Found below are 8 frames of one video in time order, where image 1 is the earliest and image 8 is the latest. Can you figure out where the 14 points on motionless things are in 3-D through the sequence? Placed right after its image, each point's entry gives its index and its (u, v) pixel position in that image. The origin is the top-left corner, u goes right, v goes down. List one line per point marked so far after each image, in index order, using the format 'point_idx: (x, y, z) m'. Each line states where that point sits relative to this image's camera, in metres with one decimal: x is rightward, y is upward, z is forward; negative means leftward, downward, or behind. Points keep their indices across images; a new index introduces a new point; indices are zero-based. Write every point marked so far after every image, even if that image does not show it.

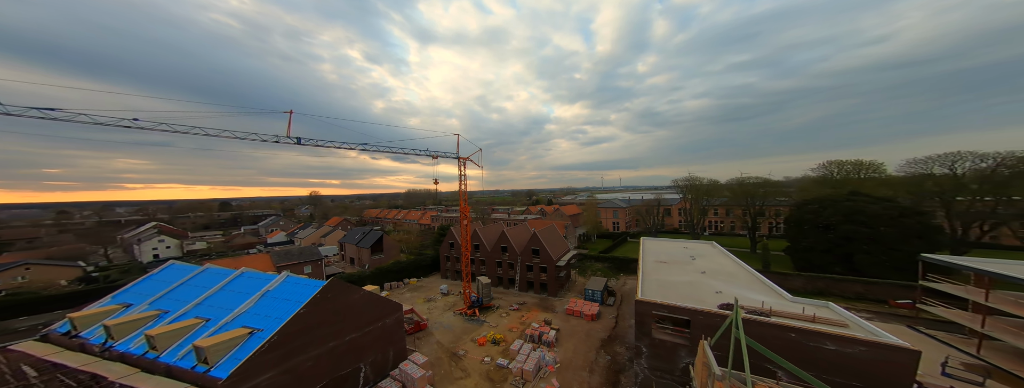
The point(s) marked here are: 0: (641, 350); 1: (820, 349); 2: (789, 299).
0: (+7.2, -9.0, +14.2) m
1: (+12.1, -6.2, +9.7) m
2: (+15.9, -6.0, +14.0) m
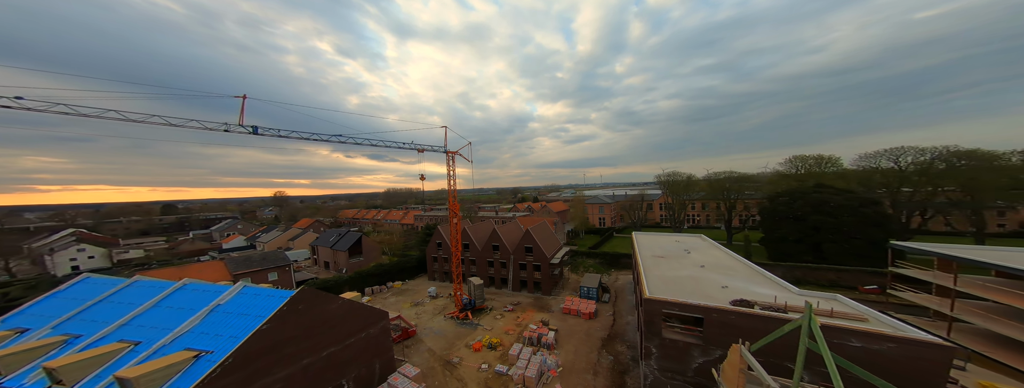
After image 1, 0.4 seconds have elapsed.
0: (+7.4, -8.6, +13.5) m
1: (+12.5, -5.7, +9.2) m
2: (+16.0, -5.5, +13.8) m
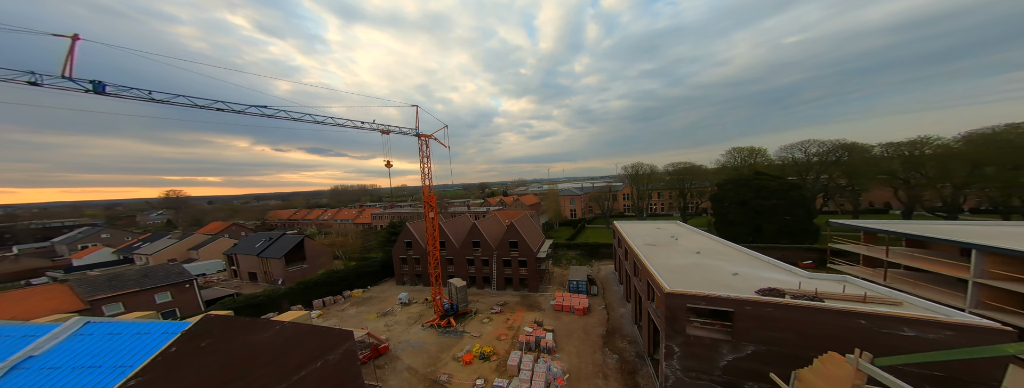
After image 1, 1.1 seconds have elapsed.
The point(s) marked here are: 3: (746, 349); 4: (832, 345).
0: (+7.8, -7.8, +12.2) m
1: (+13.4, -4.9, +8.5) m
2: (+16.2, -4.5, +13.5) m
3: (+10.1, -6.8, +10.7) m
4: (+12.0, -5.8, +9.3) m
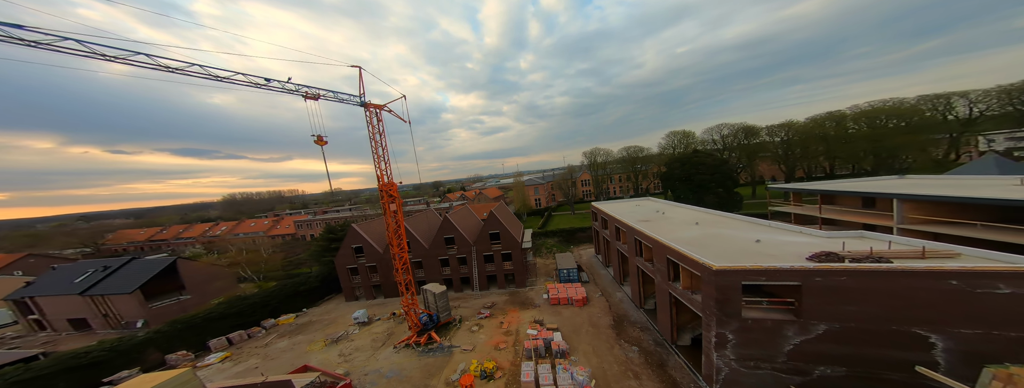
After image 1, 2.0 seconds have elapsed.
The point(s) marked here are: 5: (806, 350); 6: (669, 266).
0: (+9.1, -6.1, +10.3) m
1: (+15.0, -3.0, +7.6) m
2: (+16.9, -2.3, +13.0) m
3: (+11.5, -5.1, +9.2) m
4: (+13.6, -3.9, +8.1) m
5: (+11.4, -6.0, +9.5) m
6: (+9.2, -4.4, +14.7) m
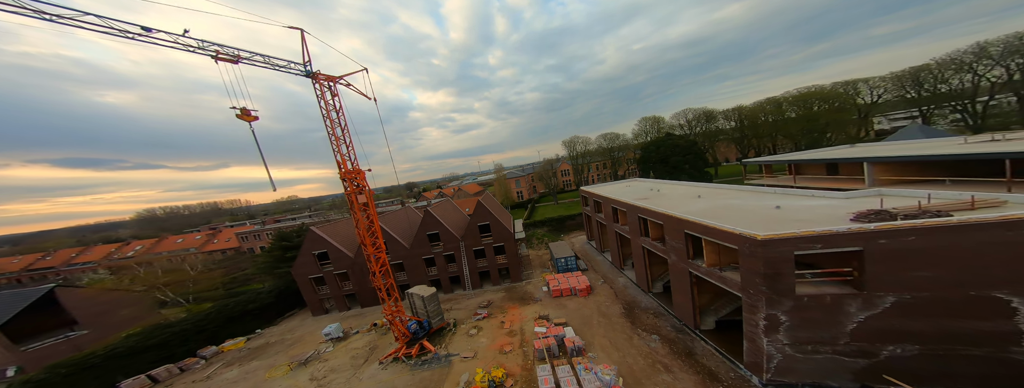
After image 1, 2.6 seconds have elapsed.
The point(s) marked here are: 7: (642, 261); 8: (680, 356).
0: (+9.9, -4.6, +9.1) m
1: (+15.9, -1.1, +6.9) m
2: (+17.2, -0.3, +12.4) m
3: (+12.4, -3.4, +8.2) m
4: (+14.4, -2.2, +7.3) m
5: (+12.3, -4.4, +8.4) m
6: (+9.6, -2.7, +13.4) m
7: (+10.3, -5.2, +19.2) m
8: (+8.7, -8.4, +12.7) m
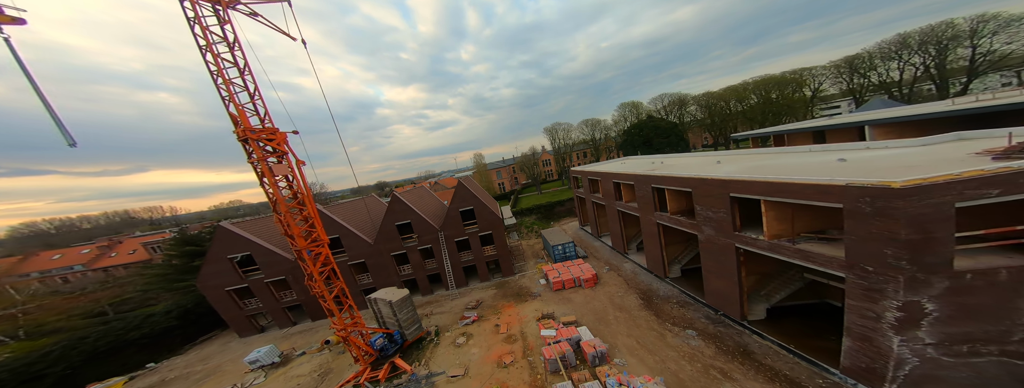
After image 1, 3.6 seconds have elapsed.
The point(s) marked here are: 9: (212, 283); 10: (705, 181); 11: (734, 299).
0: (+10.4, -2.8, +6.4) m
1: (+16.5, +0.8, +4.6) m
2: (+17.3, +1.8, +10.2) m
3: (+12.9, -1.5, +5.7) m
4: (+15.0, -0.3, +4.9) m
5: (+12.8, -2.5, +5.9) m
6: (+9.6, -0.9, +10.6) m
7: (+9.9, -3.2, +16.5) m
8: (+9.0, -6.5, +9.9) m
9: (-18.7, -5.4, +16.4) m
10: (+8.8, +0.5, +11.0) m
11: (+10.3, -4.7, +11.4) m
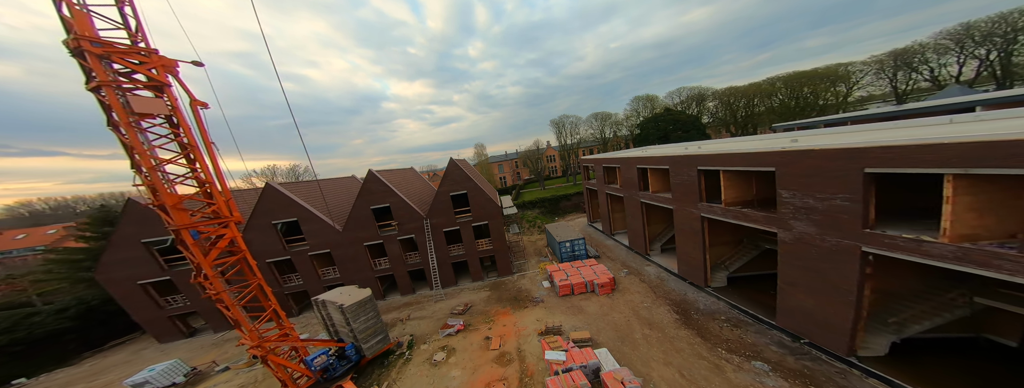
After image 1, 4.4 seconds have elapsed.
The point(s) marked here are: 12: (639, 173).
0: (+10.3, -2.1, +2.8) m
1: (+16.5, +1.3, +1.1) m
2: (+17.3, +2.3, +6.6) m
3: (+12.8, -0.9, +2.1) m
4: (+15.0, +0.2, +1.3) m
5: (+12.7, -1.9, +2.4) m
6: (+9.6, -0.1, +7.1) m
7: (+9.8, -2.4, +13.0) m
8: (+8.7, -5.8, +6.4) m
9: (-18.9, -3.6, +13.1) m
10: (+8.8, +1.3, +7.4) m
11: (+10.2, -4.0, +7.9) m
12: (+8.6, +1.4, +16.5) m
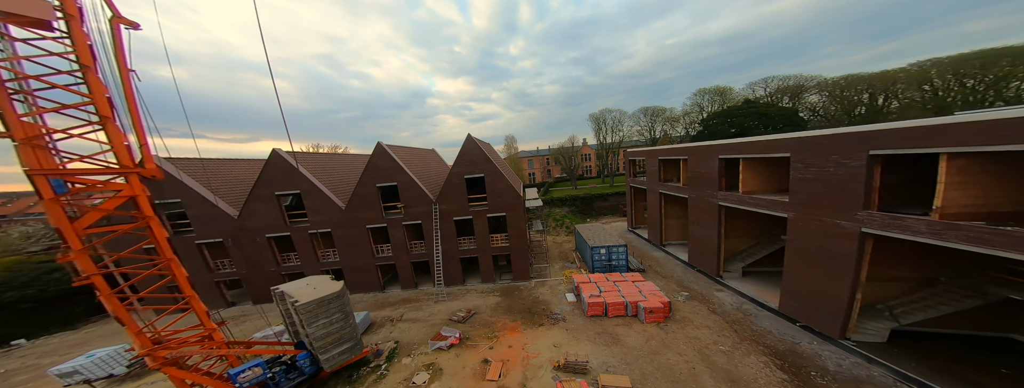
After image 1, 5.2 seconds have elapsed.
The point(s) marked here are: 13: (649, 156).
0: (+9.7, -2.2, -1.4) m
1: (+15.8, +0.7, -4.0) m
2: (+17.5, +1.6, +1.4) m
3: (+12.2, -1.3, -2.5) m
4: (+14.3, -0.3, -3.5) m
5: (+12.0, -2.2, -2.2) m
6: (+9.7, -0.2, +2.8) m
7: (+10.5, -2.5, +8.7) m
8: (+8.3, -5.8, +2.3) m
9: (-18.0, -1.4, +12.3) m
10: (+9.0, +1.3, +3.3) m
11: (+10.1, -4.1, +3.6) m
12: (+10.0, +1.4, +12.3) m
13: (+10.1, +2.8, +18.3) m
